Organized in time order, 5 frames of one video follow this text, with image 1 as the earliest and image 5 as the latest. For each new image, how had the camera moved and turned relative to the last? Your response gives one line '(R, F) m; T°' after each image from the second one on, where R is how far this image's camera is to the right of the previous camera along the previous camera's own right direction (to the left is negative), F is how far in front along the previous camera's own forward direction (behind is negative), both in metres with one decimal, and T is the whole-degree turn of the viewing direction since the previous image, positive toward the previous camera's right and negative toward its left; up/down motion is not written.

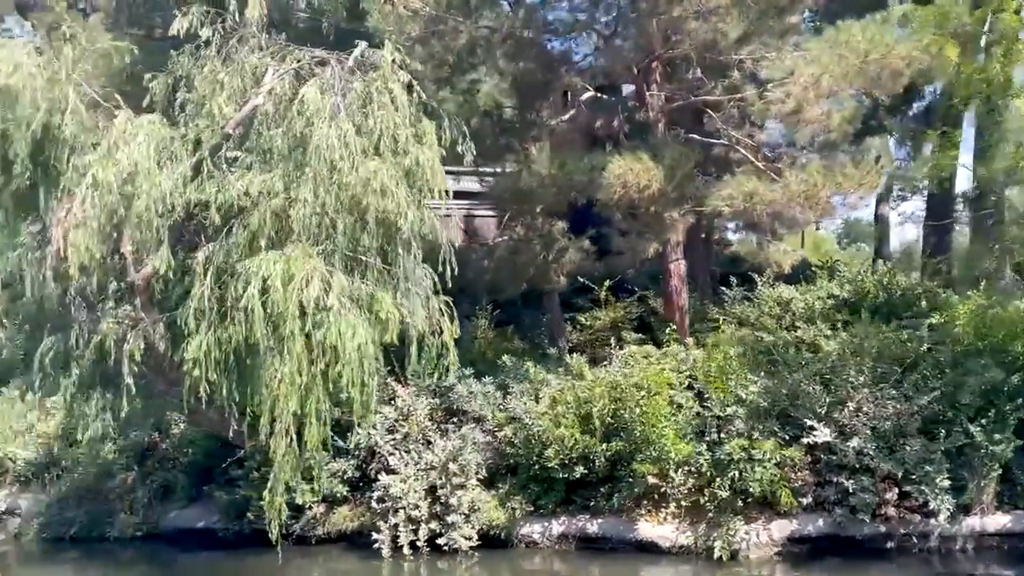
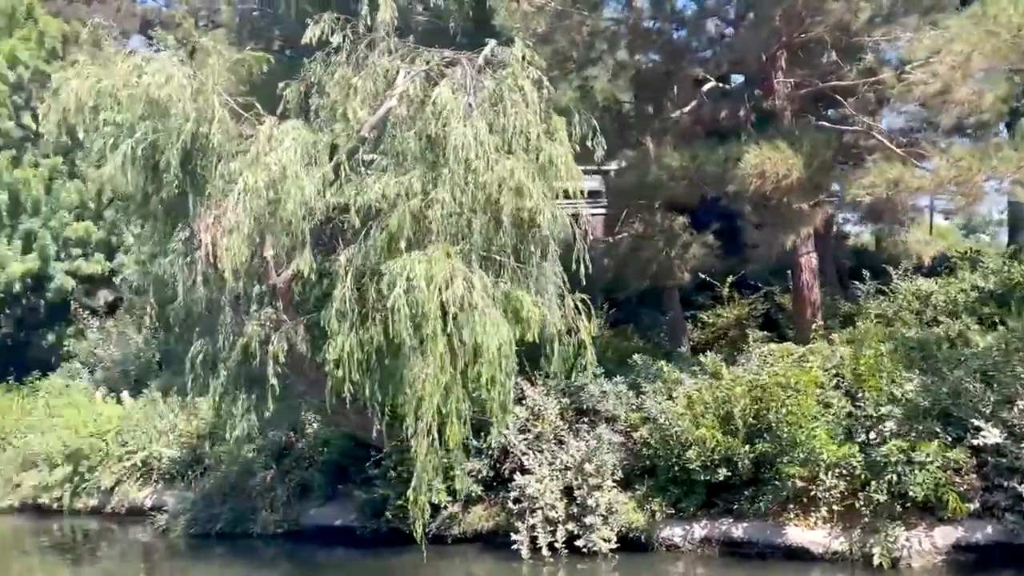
(-0.4, +0.1) m; -6°
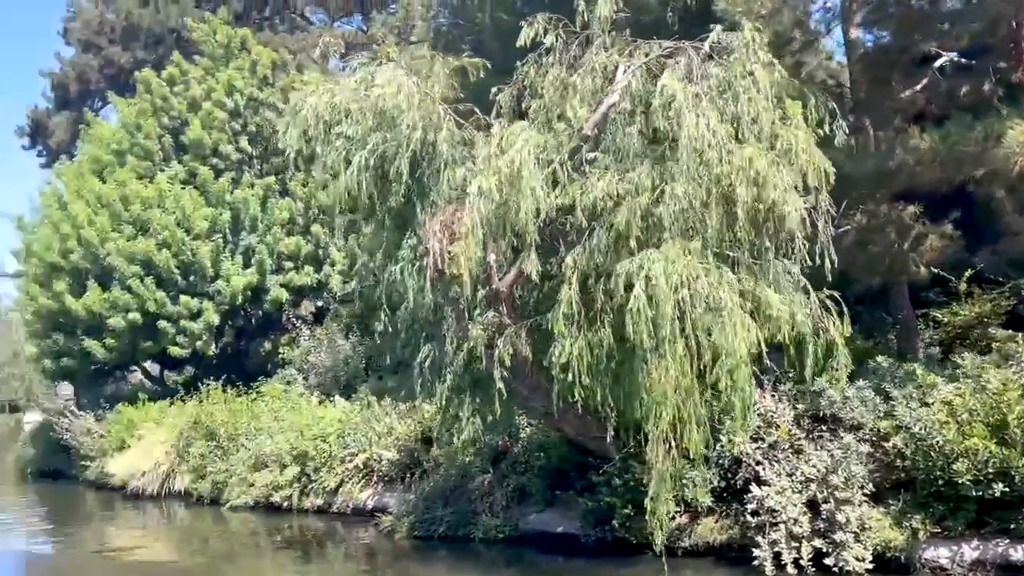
(-0.6, +0.2) m; -11°
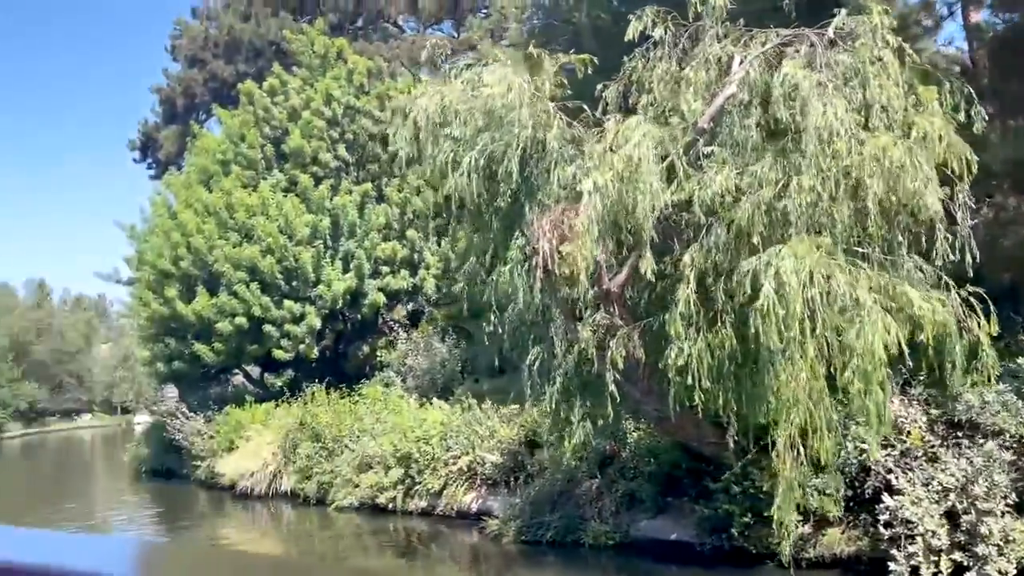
(-0.3, +0.1) m; -6°
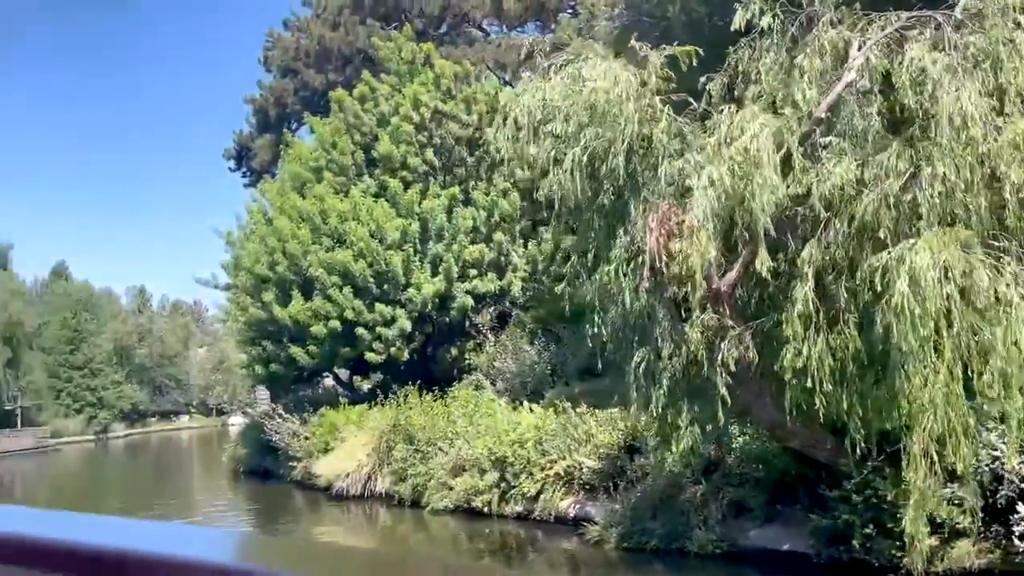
(-0.3, +0.2) m; -5°
